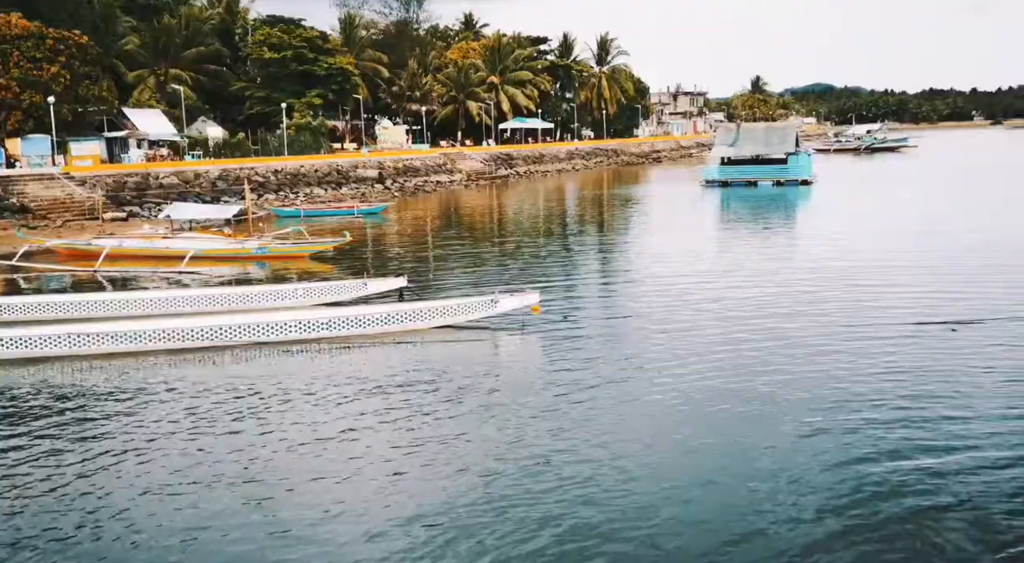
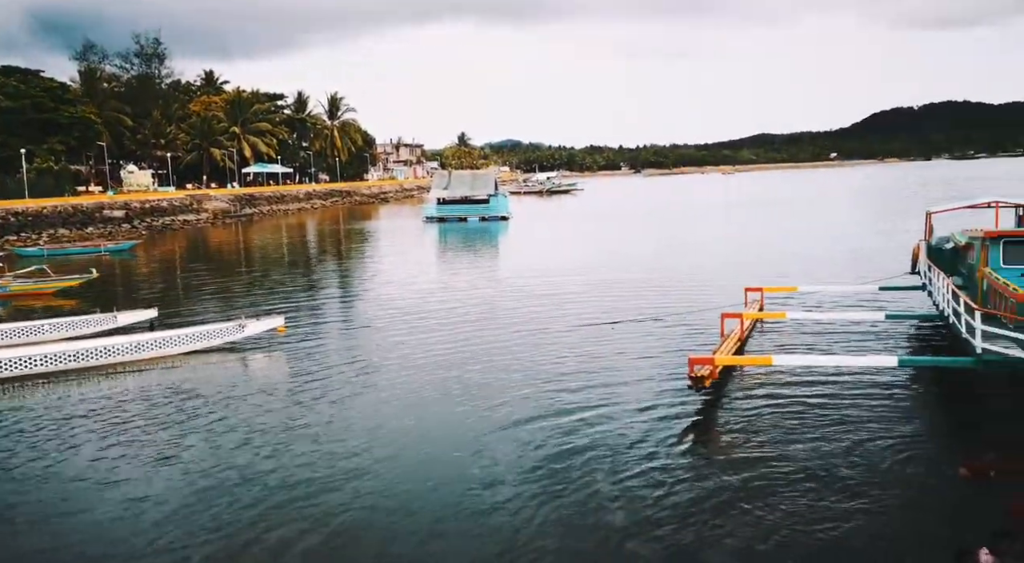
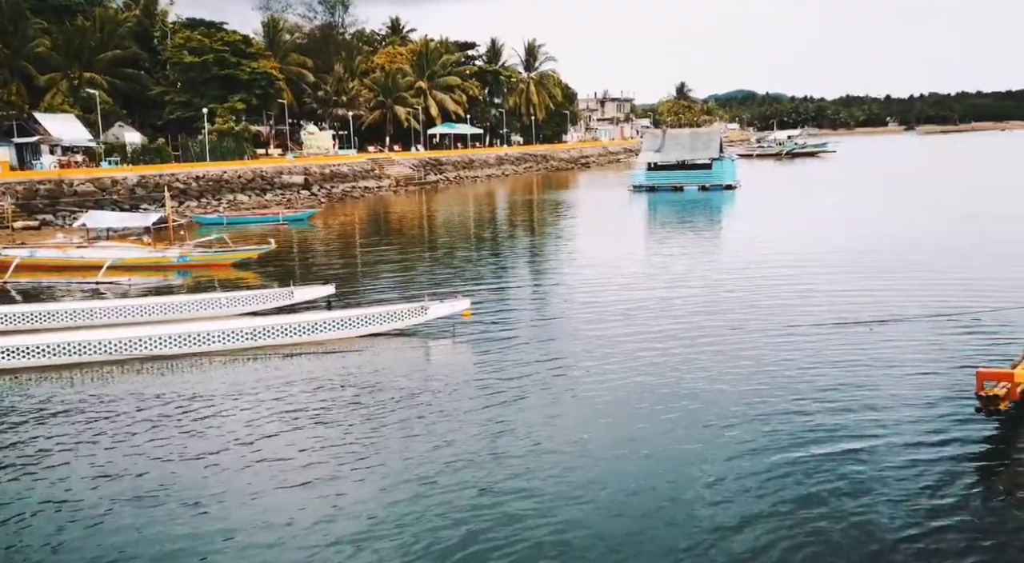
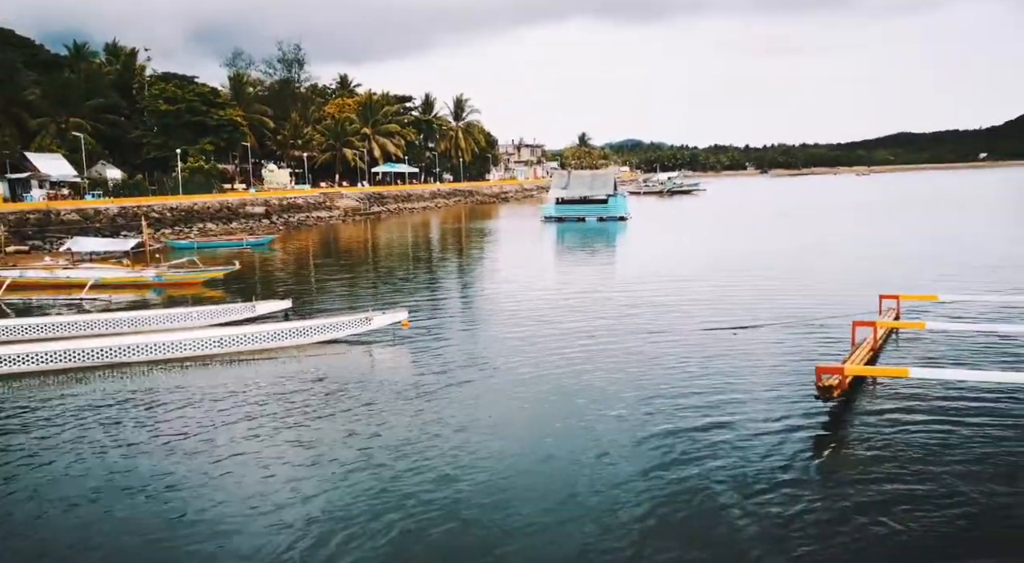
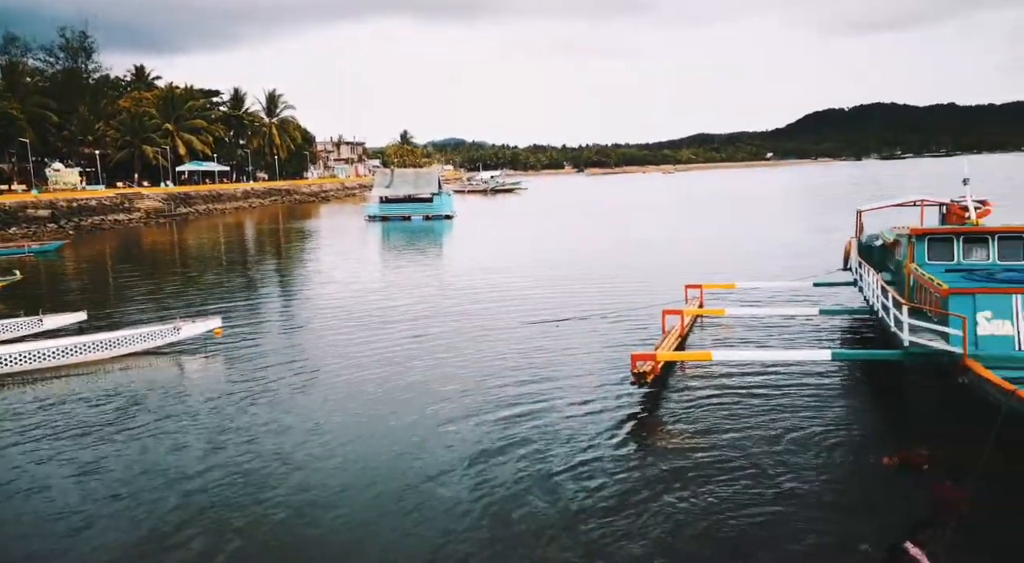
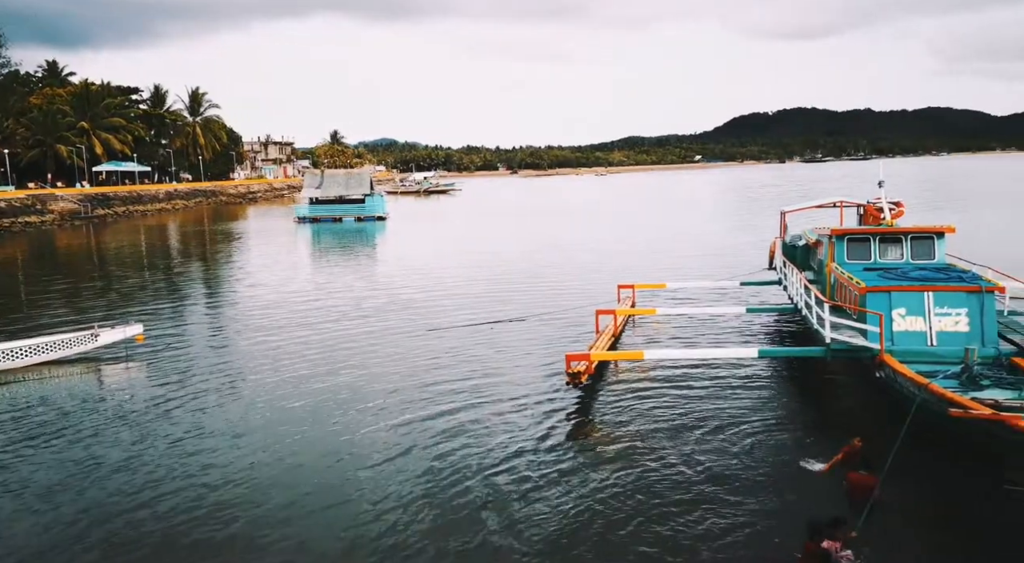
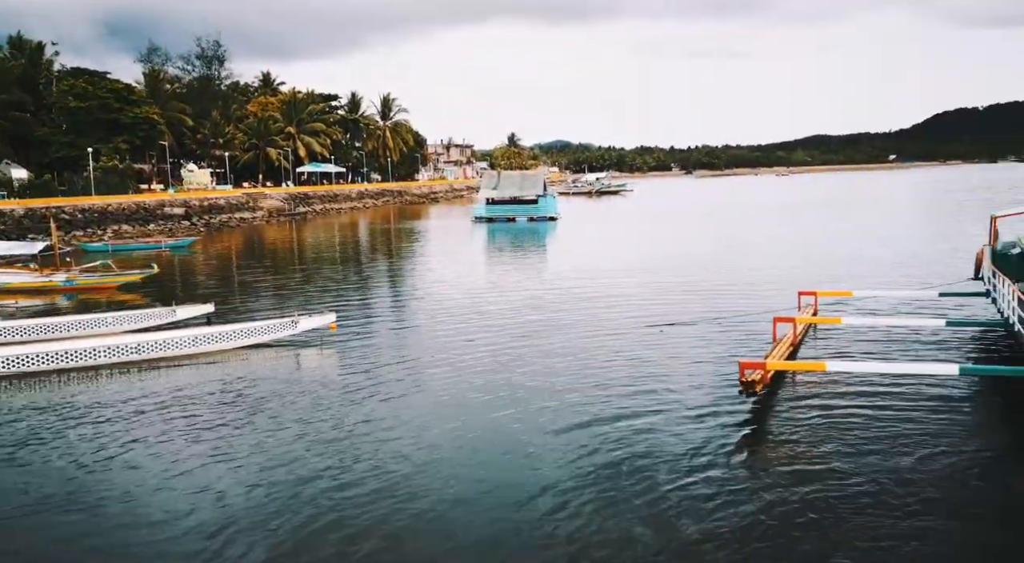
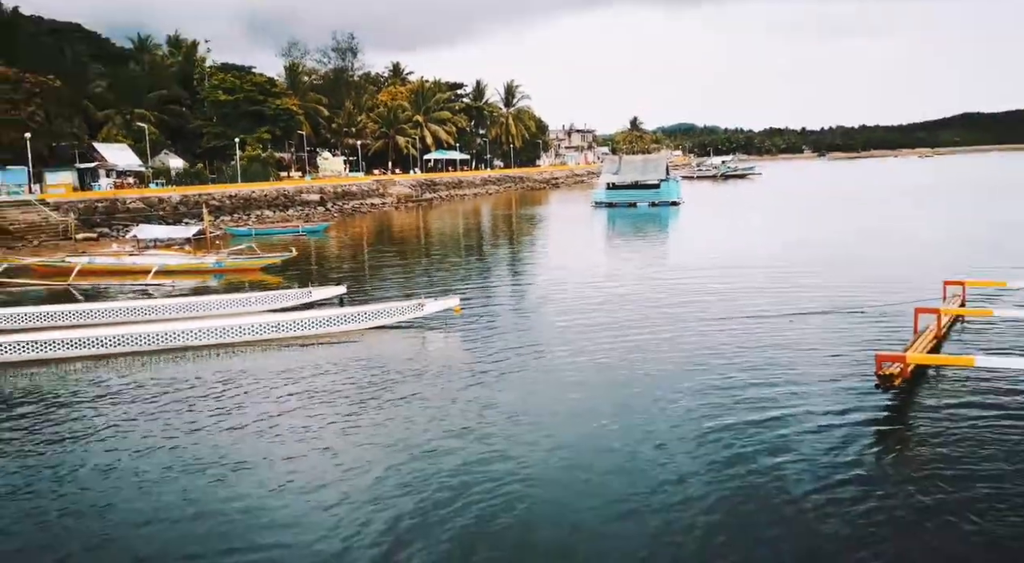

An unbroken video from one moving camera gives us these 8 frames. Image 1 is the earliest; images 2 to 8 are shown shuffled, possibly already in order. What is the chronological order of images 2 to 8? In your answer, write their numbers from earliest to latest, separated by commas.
3, 8, 4, 7, 2, 5, 6
